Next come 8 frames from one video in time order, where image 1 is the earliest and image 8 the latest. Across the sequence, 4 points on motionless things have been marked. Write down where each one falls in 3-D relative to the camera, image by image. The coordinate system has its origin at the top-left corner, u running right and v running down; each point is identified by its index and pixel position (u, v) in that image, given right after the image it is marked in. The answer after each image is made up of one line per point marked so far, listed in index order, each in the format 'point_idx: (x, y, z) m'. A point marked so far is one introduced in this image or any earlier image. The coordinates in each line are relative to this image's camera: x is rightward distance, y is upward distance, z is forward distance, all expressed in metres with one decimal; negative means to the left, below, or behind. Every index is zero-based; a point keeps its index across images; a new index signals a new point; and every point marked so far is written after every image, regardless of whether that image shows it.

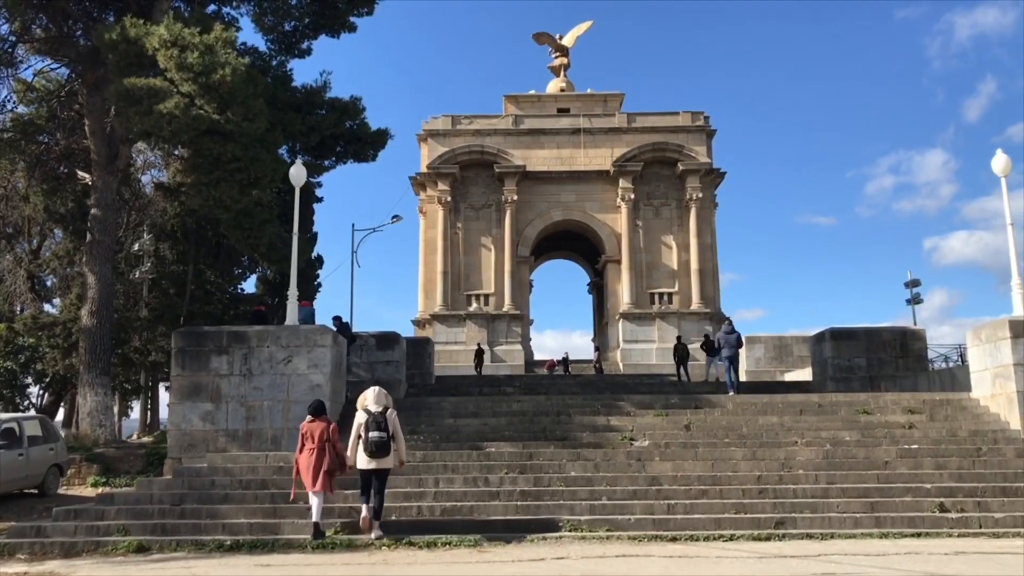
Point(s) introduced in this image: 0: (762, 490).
0: (+2.8, -2.3, +9.6) m
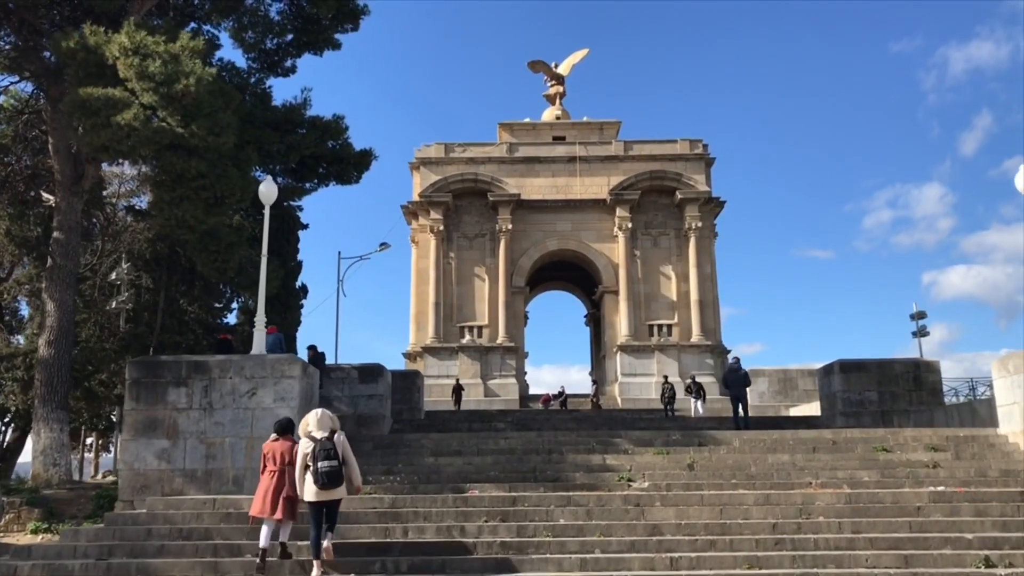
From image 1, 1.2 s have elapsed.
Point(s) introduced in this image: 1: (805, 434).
0: (+2.6, -2.5, +8.4) m
1: (+5.1, -2.5, +14.7) m
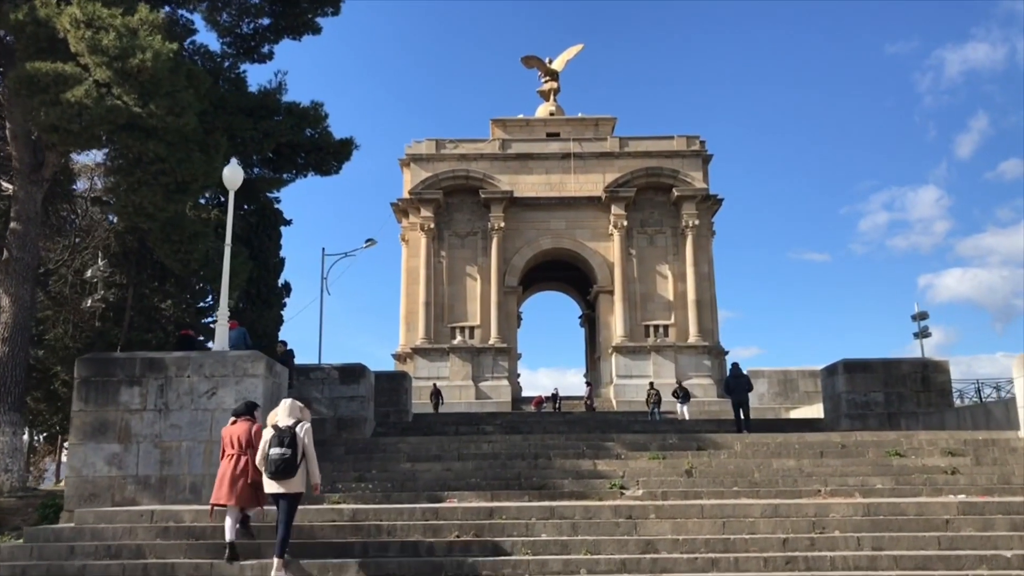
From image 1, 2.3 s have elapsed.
0: (+2.4, -2.4, +7.3) m
1: (+4.8, -2.4, +13.7) m
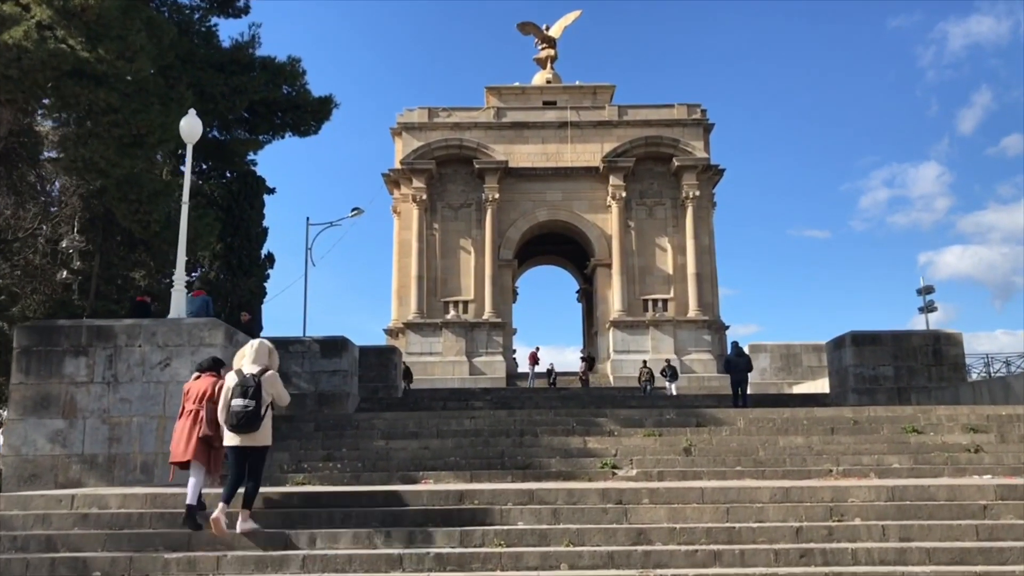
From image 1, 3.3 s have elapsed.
0: (+2.2, -2.0, +6.3) m
1: (+4.6, -1.8, +12.6) m
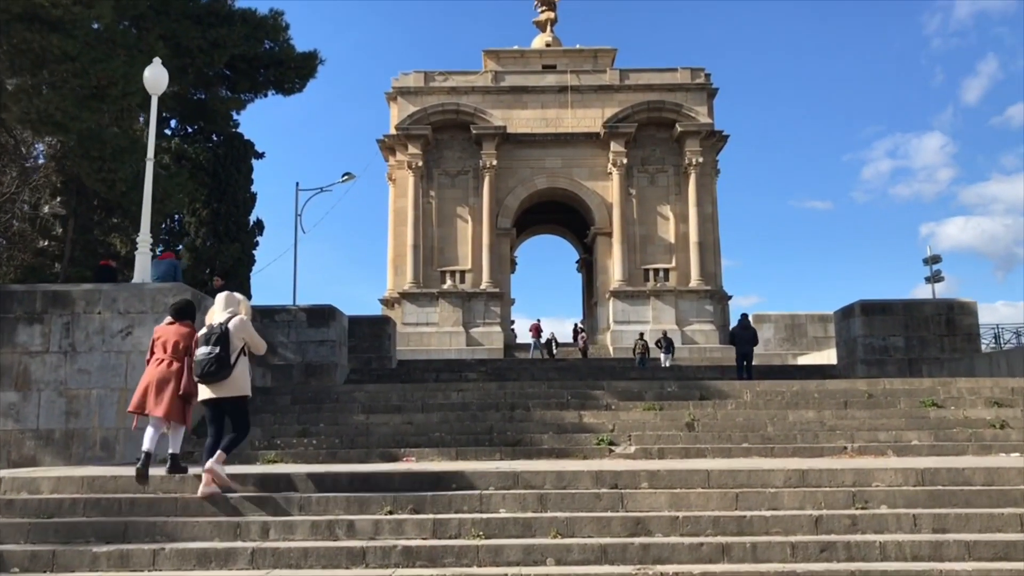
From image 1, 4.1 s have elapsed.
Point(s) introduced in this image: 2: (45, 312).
0: (+2.0, -1.7, +5.5) m
1: (+4.5, -1.4, +11.8) m
2: (-5.6, -0.3, +10.2) m
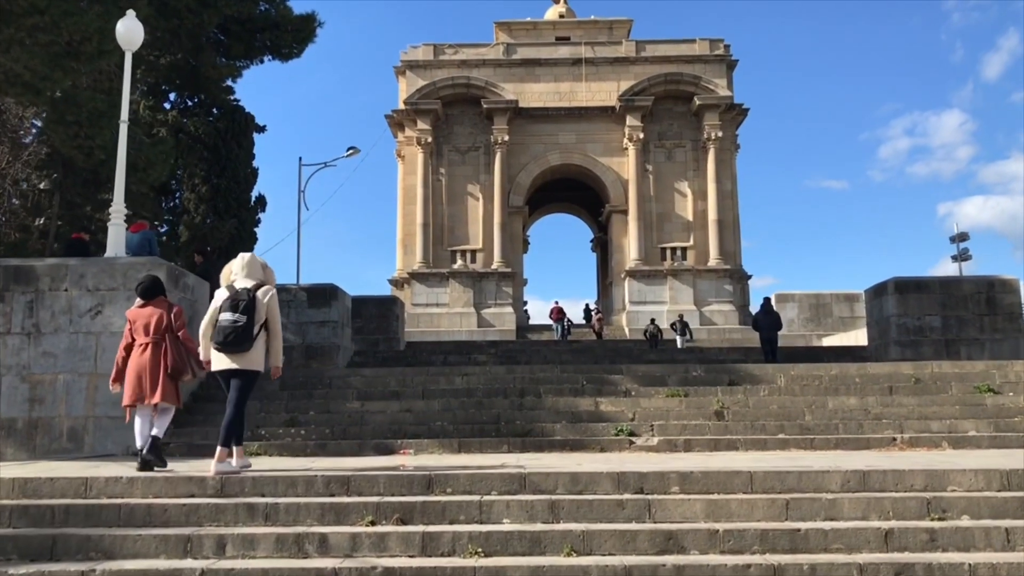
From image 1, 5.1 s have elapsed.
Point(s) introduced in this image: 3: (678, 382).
0: (+2.1, -1.5, +4.5) m
1: (+4.6, -1.0, +10.8) m
2: (-5.5, 0.0, +9.2) m
3: (+2.0, -1.2, +10.5) m
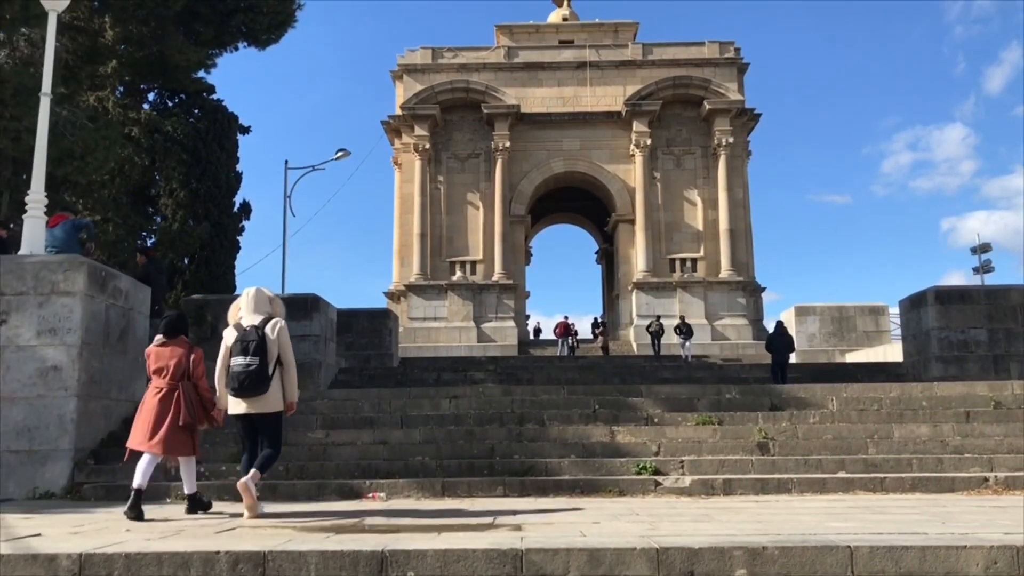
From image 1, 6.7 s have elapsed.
0: (+2.0, -1.4, +2.8) m
1: (+4.6, -1.1, +9.0) m
2: (-5.5, -0.1, +7.6) m
3: (+2.0, -1.2, +8.8) m
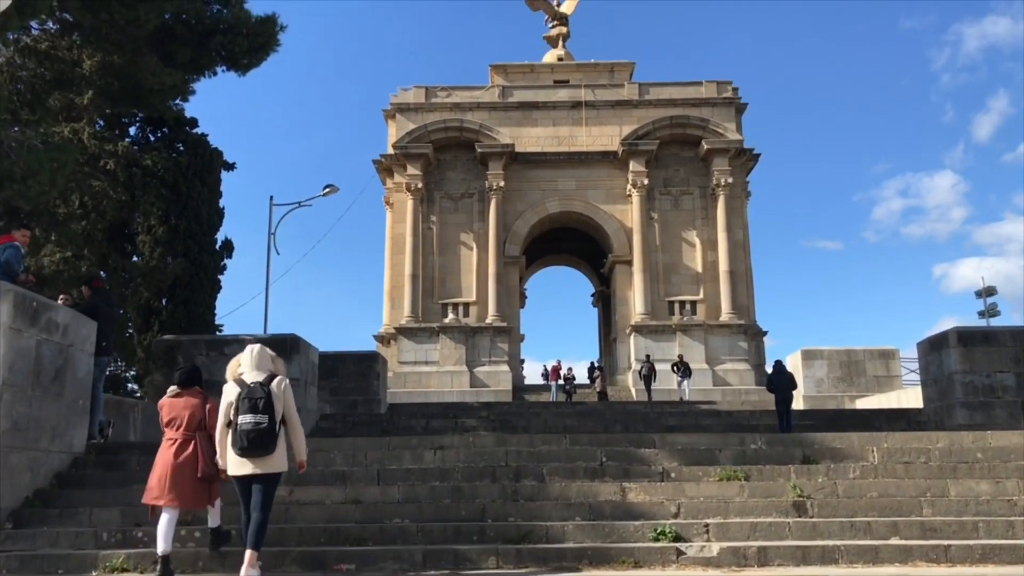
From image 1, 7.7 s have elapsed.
0: (+2.0, -1.4, +1.7) m
1: (+4.5, -1.4, +8.0) m
2: (-5.5, -0.3, +6.5) m
3: (+2.0, -1.5, +7.7) m
